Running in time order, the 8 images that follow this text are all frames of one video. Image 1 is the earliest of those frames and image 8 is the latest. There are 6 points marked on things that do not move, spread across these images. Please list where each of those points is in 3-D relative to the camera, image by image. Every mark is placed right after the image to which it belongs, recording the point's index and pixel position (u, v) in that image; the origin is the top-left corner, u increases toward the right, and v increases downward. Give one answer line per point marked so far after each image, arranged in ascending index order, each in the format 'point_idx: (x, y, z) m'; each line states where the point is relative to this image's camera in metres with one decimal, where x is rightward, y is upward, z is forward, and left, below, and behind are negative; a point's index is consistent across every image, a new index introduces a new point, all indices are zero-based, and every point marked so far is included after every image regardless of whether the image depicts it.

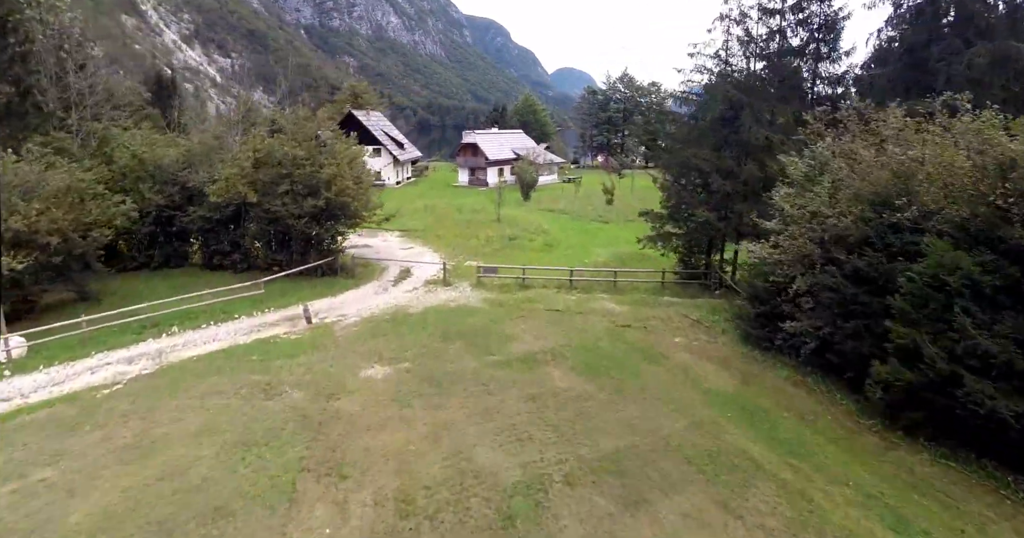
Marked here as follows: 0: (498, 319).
0: (-0.4, -1.5, +19.9) m
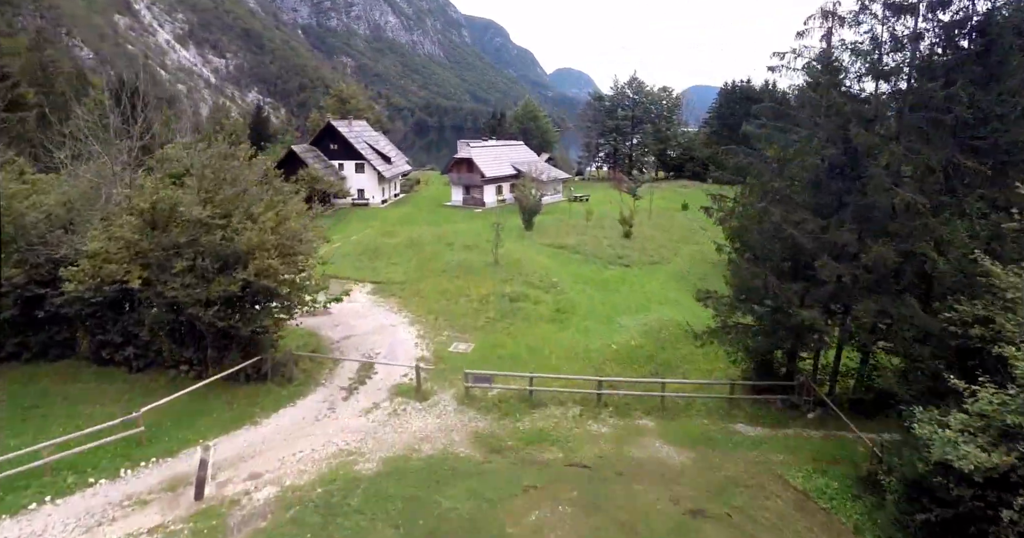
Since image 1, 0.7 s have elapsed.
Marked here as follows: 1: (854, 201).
0: (-0.4, -4.4, +12.7) m
1: (+7.7, +1.5, +14.1) m
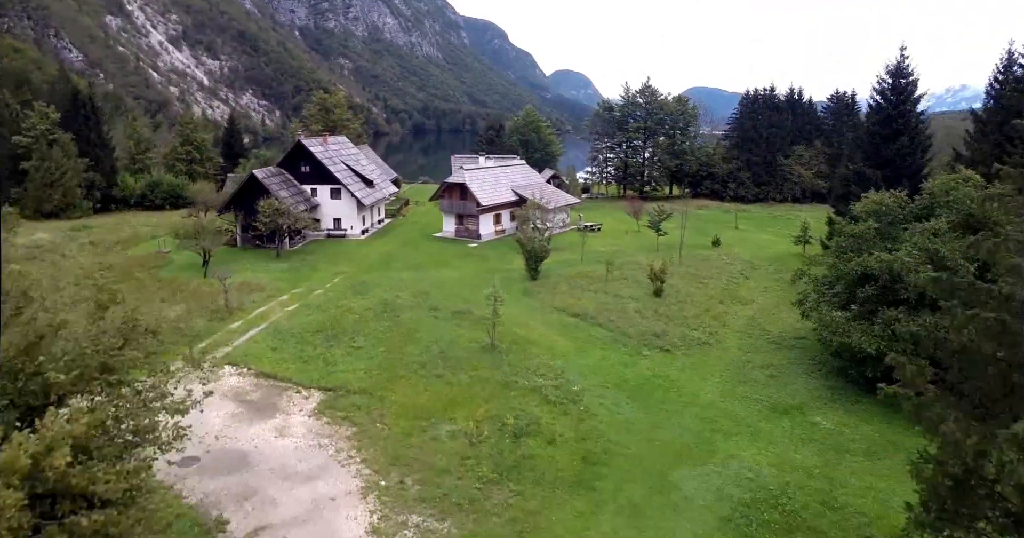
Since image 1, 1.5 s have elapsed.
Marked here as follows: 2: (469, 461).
0: (-0.2, -7.9, +4.7) m
1: (+7.8, -1.9, +6.1) m
2: (-1.2, -5.1, +16.6) m
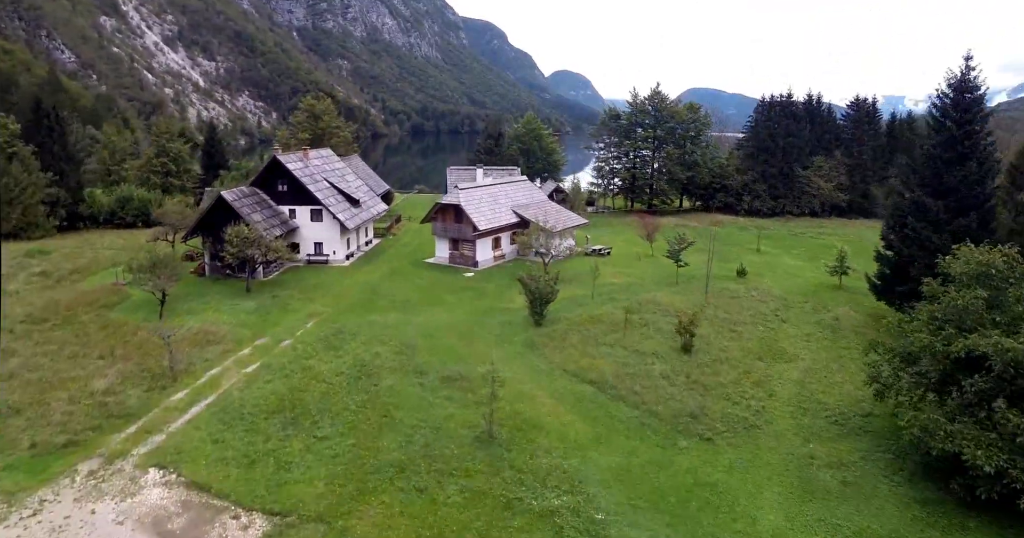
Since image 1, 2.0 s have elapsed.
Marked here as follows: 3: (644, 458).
0: (-0.1, -10.1, -0.3) m
1: (+7.9, -4.1, +1.2) m
2: (-1.1, -7.3, +11.6) m
3: (+4.0, -5.7, +19.0) m
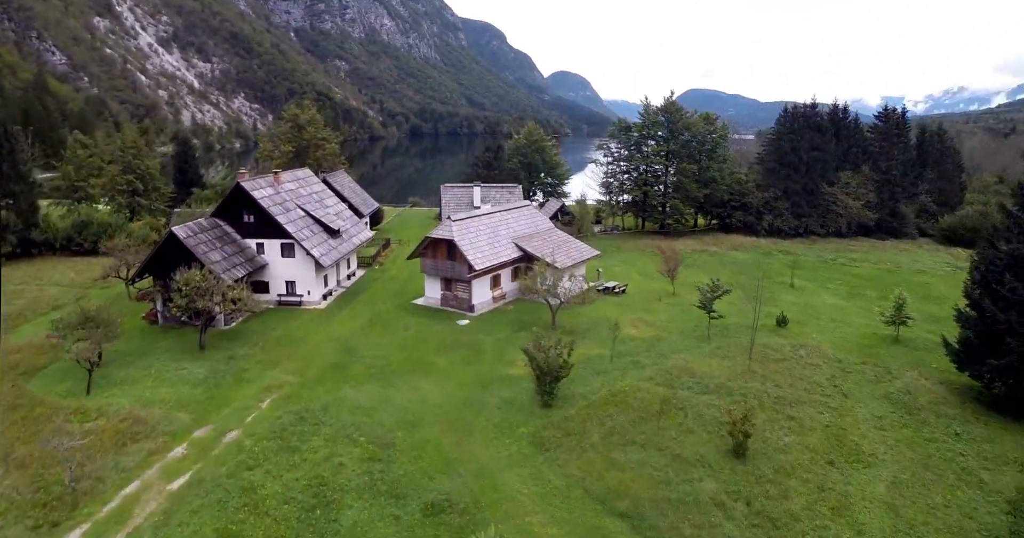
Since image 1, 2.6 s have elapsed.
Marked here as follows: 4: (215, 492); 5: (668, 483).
0: (0.0, -12.8, -6.2) m
1: (+8.0, -6.8, -4.7) m
2: (-1.0, -10.1, +5.7) m
3: (+4.2, -8.4, +13.1) m
4: (-9.1, -6.9, +19.2) m
5: (+4.9, -6.6, +19.4) m
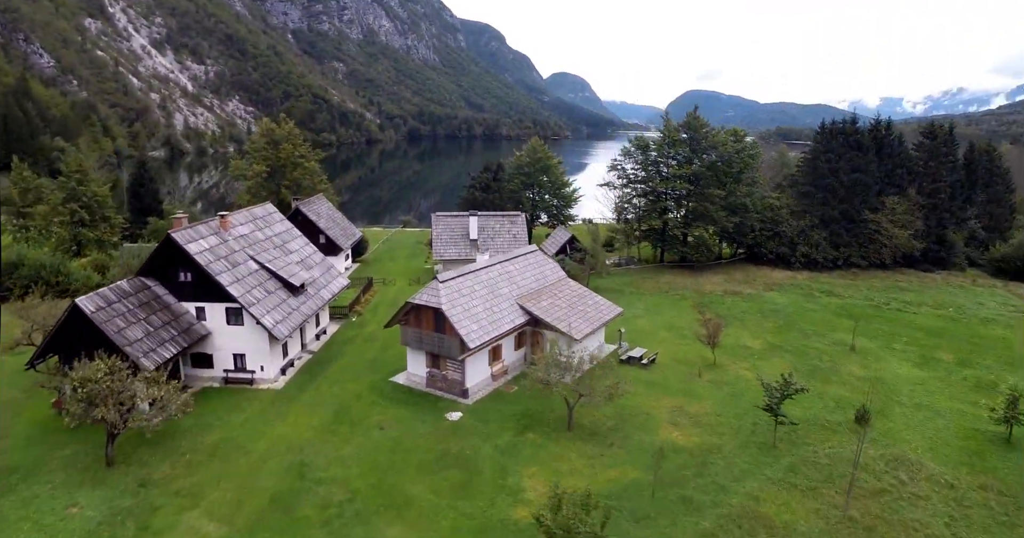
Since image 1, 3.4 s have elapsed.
0: (+0.3, -16.3, -14.0) m
1: (+8.3, -10.3, -12.5) m
2: (-0.7, -13.6, -2.1) m
3: (+4.4, -12.0, +5.3) m
4: (-8.8, -10.4, +11.3) m
5: (+5.1, -10.1, +11.6) m
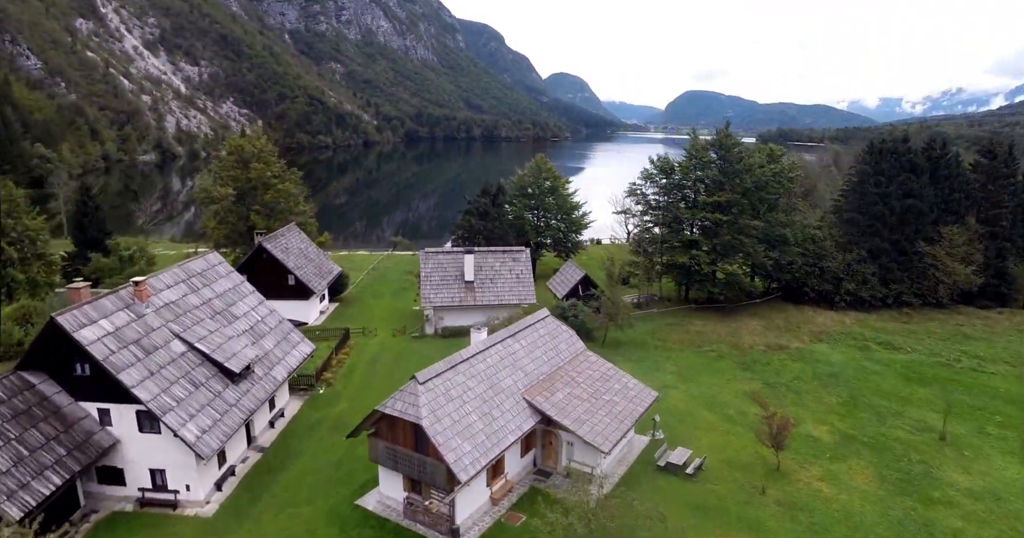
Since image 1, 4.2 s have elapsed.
0: (+0.6, -19.6, -21.8) m
1: (+8.6, -13.7, -20.3) m
2: (-0.5, -16.9, -9.9) m
3: (+4.6, -15.3, -2.5) m
4: (-8.6, -13.8, +3.5) m
5: (+5.3, -13.5, +3.8) m
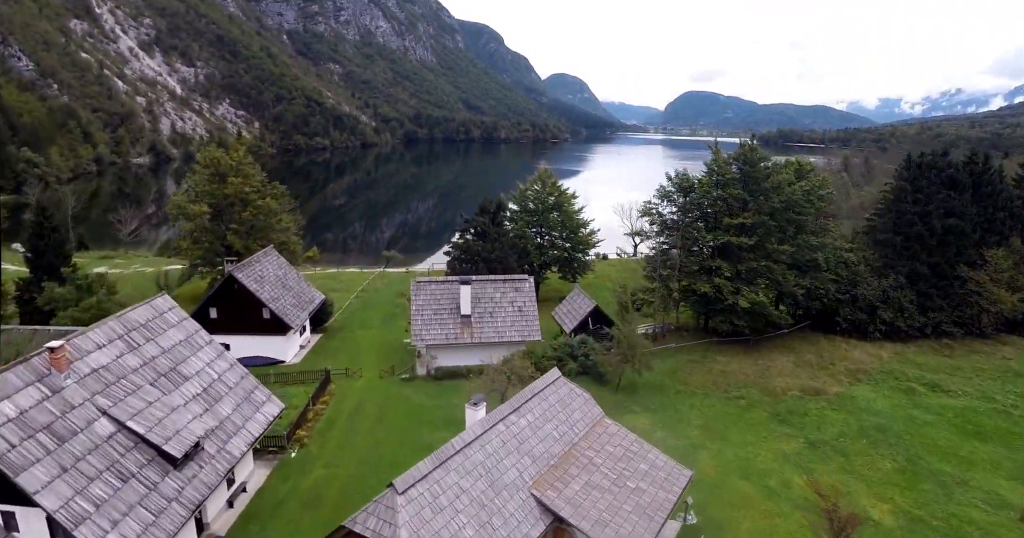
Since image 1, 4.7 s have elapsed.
0: (+0.8, -21.6, -26.6) m
1: (+8.8, -15.7, -25.1) m
2: (-0.3, -18.9, -14.7) m
3: (+4.8, -17.3, -7.3) m
4: (-8.4, -15.8, -1.3) m
5: (+5.5, -15.5, -0.9) m
